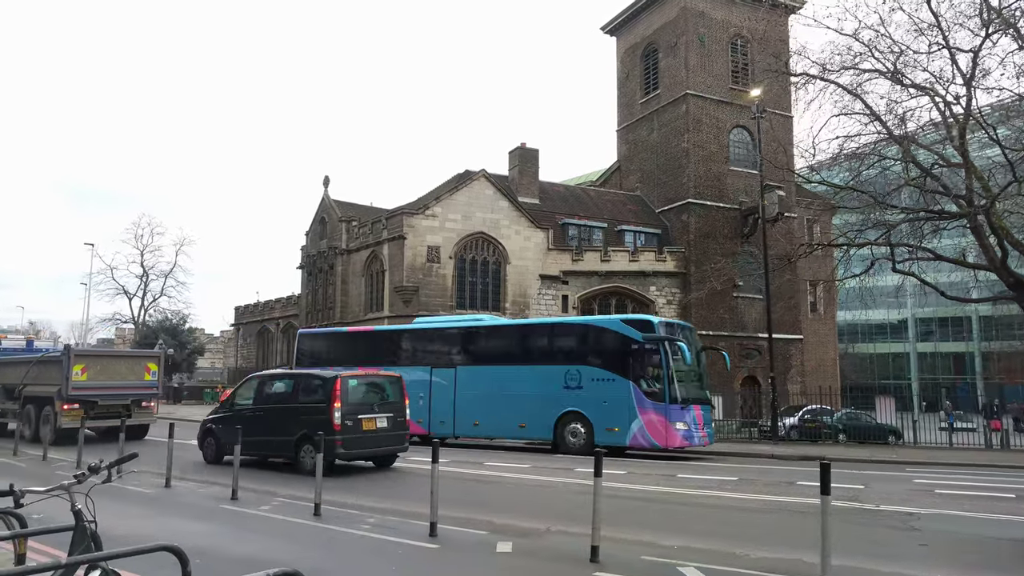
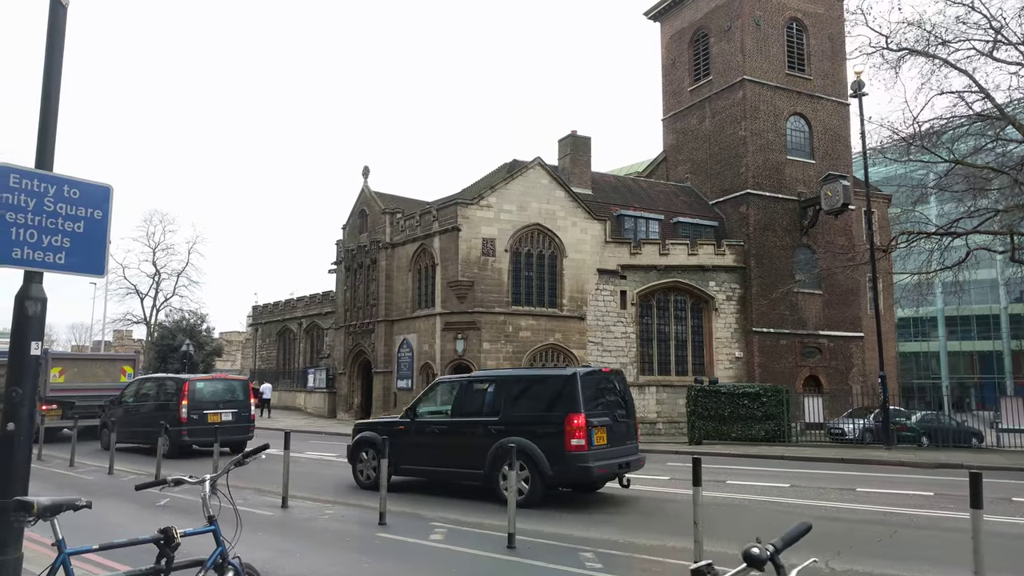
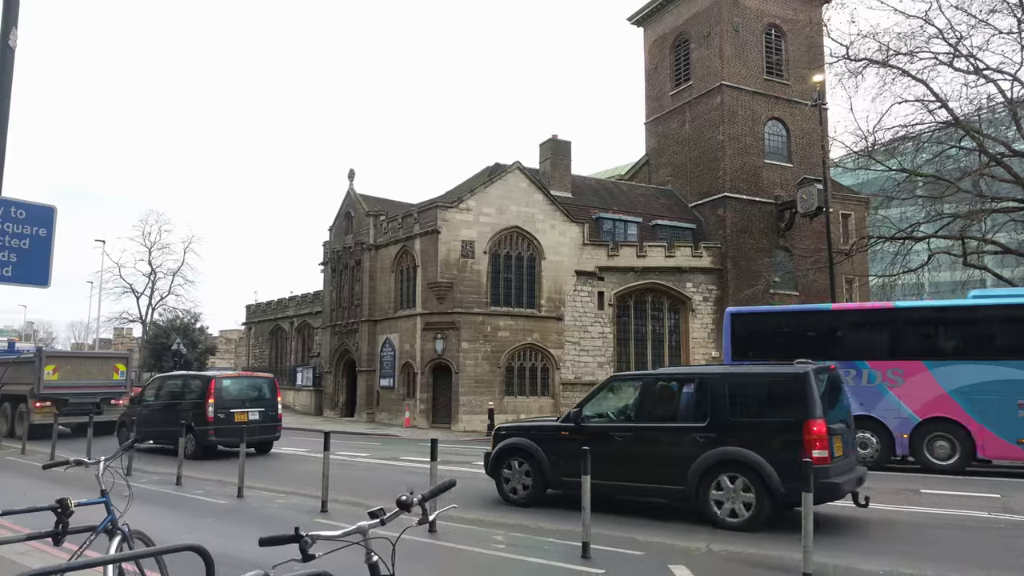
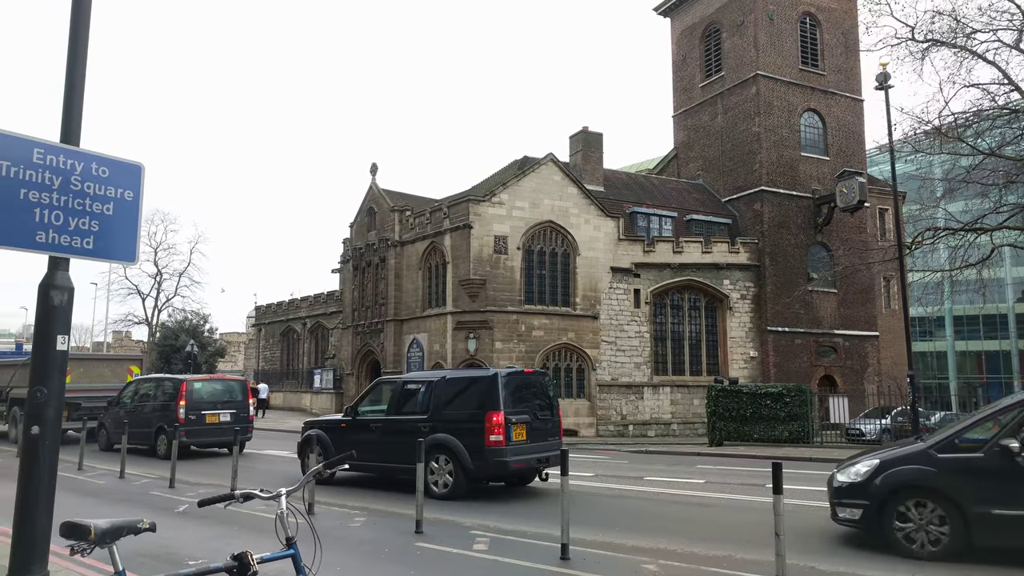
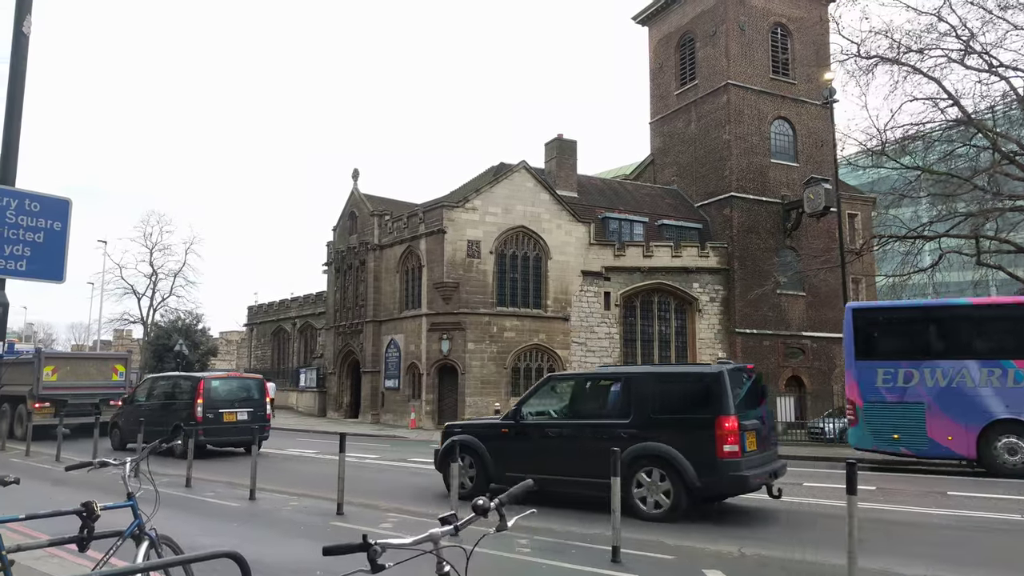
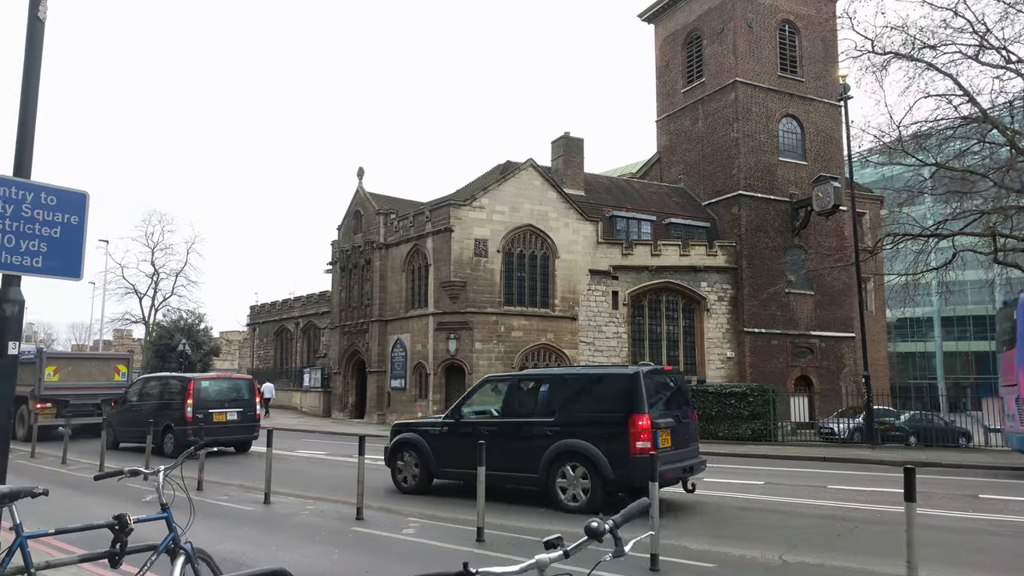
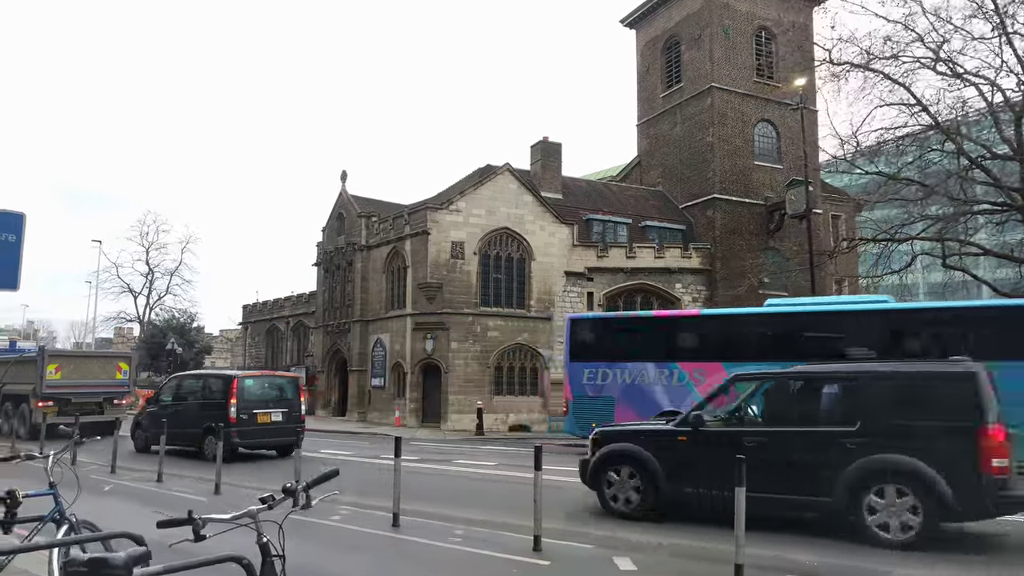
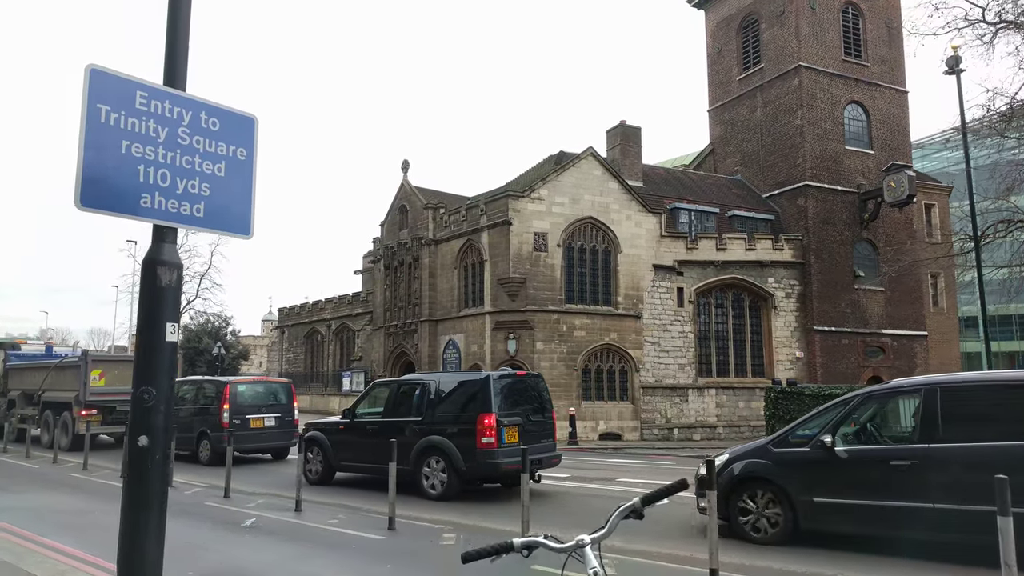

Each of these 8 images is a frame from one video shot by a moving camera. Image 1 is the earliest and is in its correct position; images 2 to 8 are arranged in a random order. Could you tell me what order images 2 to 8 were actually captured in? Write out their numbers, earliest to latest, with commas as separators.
7, 3, 5, 6, 2, 4, 8
